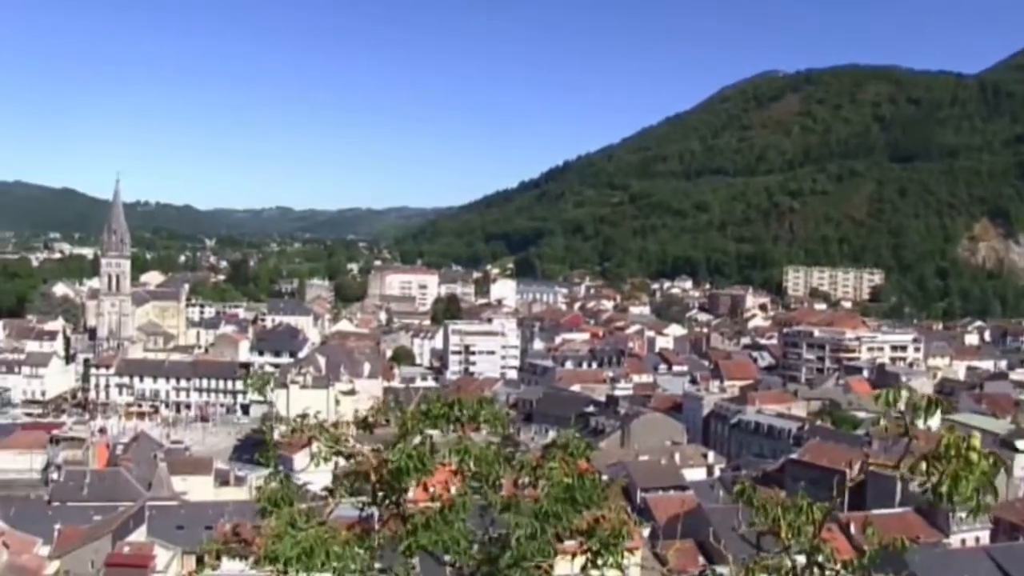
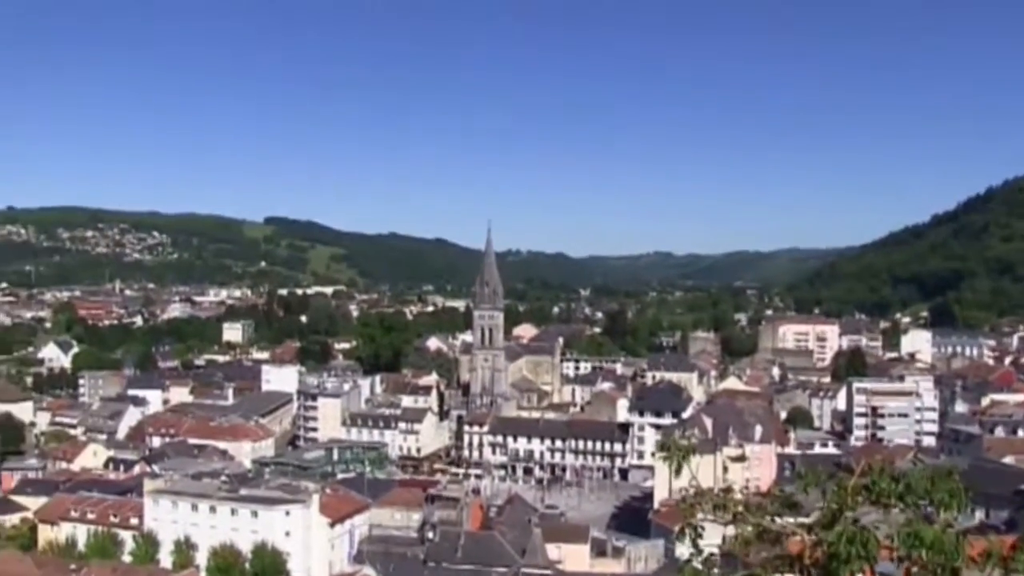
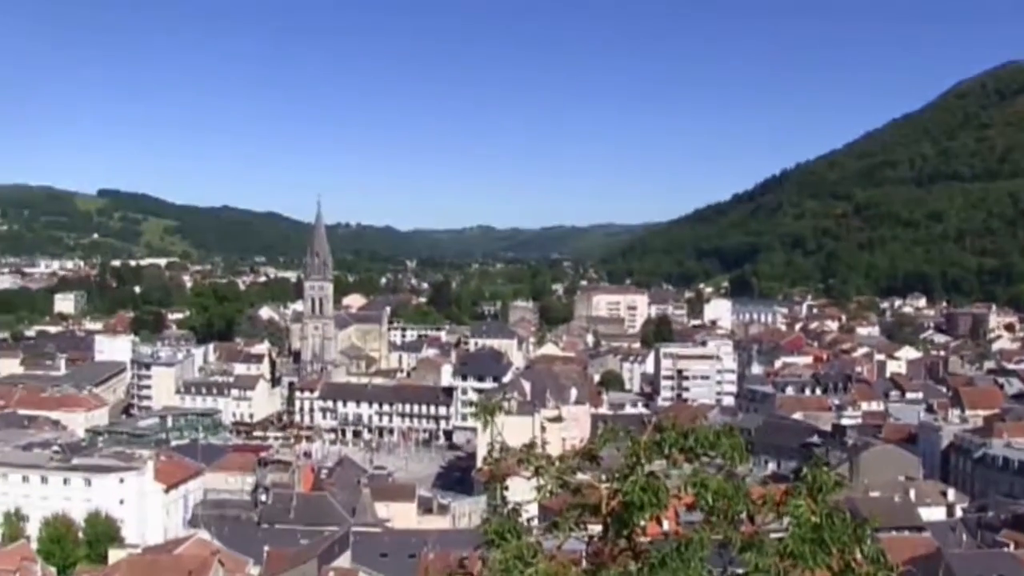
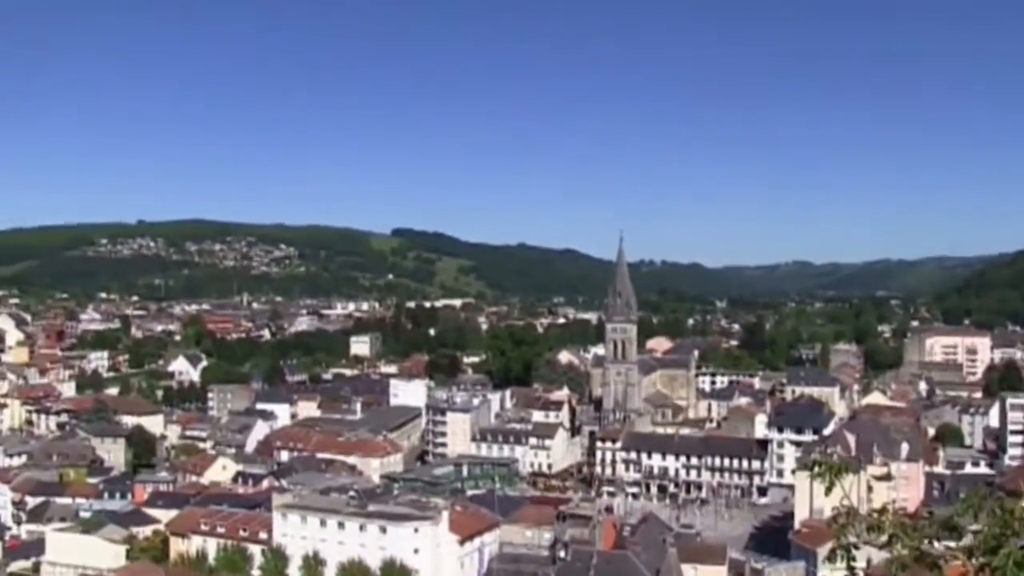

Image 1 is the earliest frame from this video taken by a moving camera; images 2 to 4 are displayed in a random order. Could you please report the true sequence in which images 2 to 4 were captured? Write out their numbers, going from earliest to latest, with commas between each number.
3, 2, 4
